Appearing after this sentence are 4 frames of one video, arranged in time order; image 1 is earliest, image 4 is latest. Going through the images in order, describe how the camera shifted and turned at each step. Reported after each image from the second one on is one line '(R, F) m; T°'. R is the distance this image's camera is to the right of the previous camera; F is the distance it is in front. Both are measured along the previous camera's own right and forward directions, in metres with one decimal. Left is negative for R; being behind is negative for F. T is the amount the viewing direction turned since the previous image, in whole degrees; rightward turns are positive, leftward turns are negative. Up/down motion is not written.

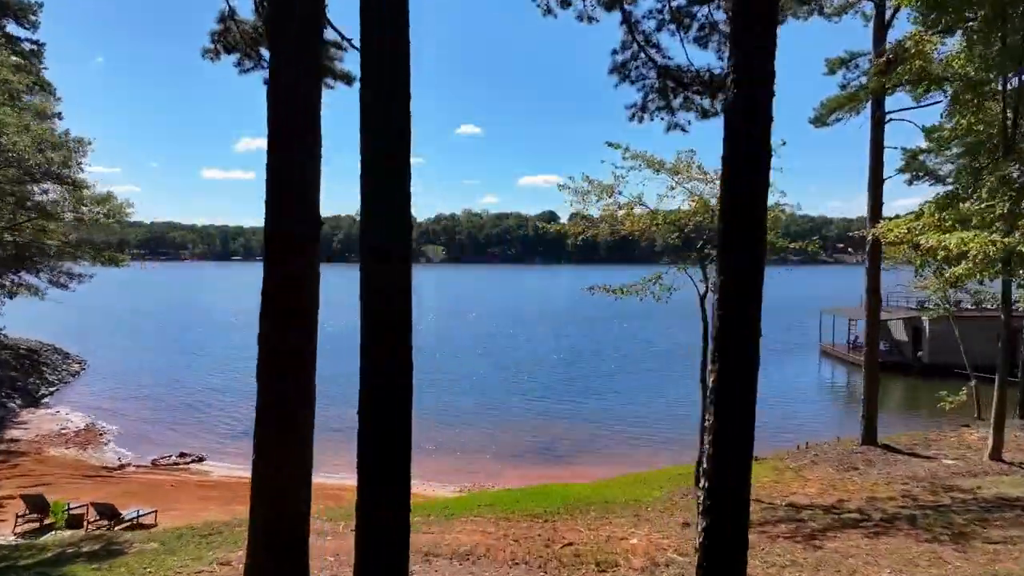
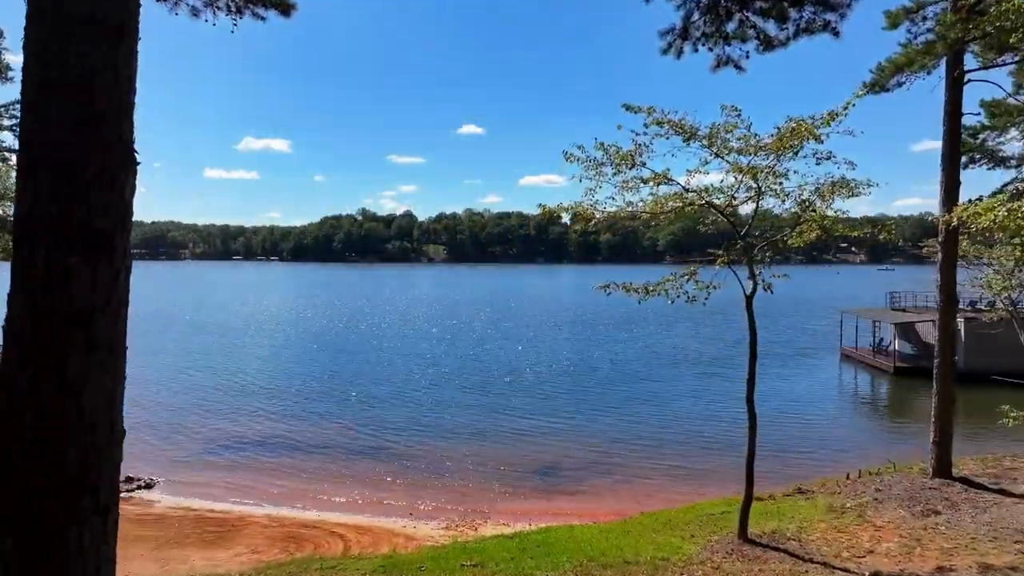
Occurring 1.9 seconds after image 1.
(+0.1, +2.3) m; 0°
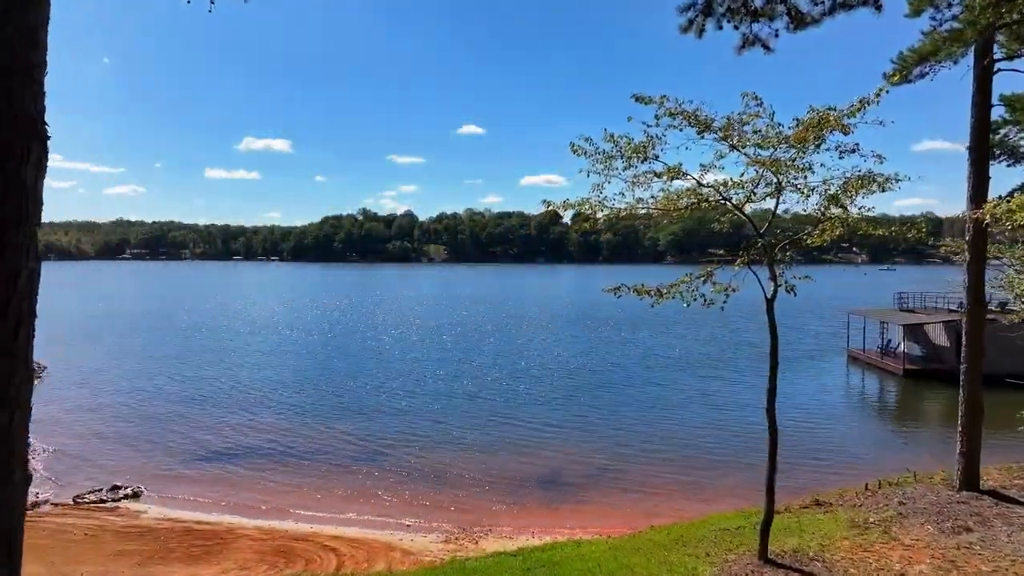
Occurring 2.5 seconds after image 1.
(0.0, +0.6) m; 0°
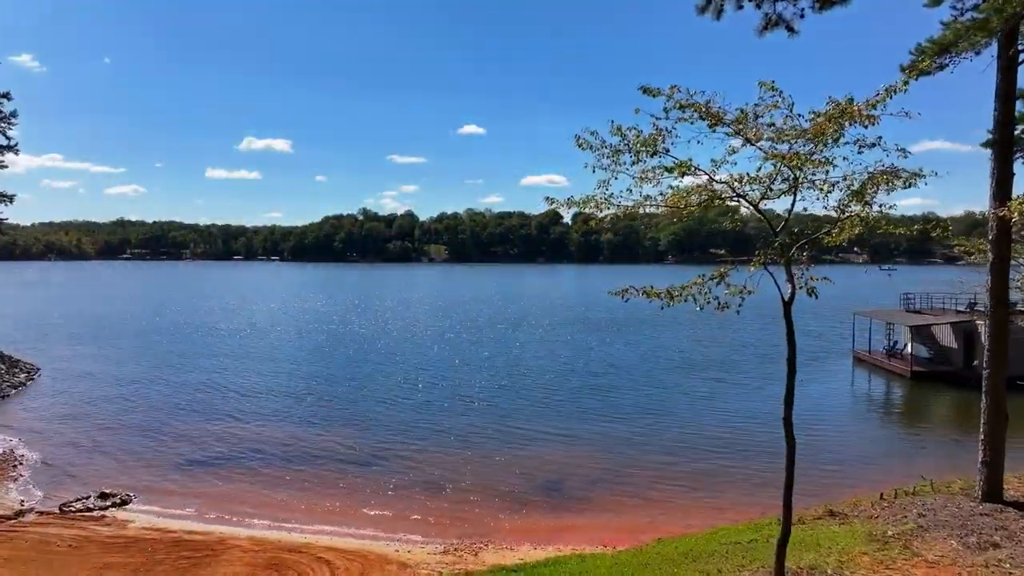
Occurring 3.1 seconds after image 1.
(0.0, +0.5) m; 0°
